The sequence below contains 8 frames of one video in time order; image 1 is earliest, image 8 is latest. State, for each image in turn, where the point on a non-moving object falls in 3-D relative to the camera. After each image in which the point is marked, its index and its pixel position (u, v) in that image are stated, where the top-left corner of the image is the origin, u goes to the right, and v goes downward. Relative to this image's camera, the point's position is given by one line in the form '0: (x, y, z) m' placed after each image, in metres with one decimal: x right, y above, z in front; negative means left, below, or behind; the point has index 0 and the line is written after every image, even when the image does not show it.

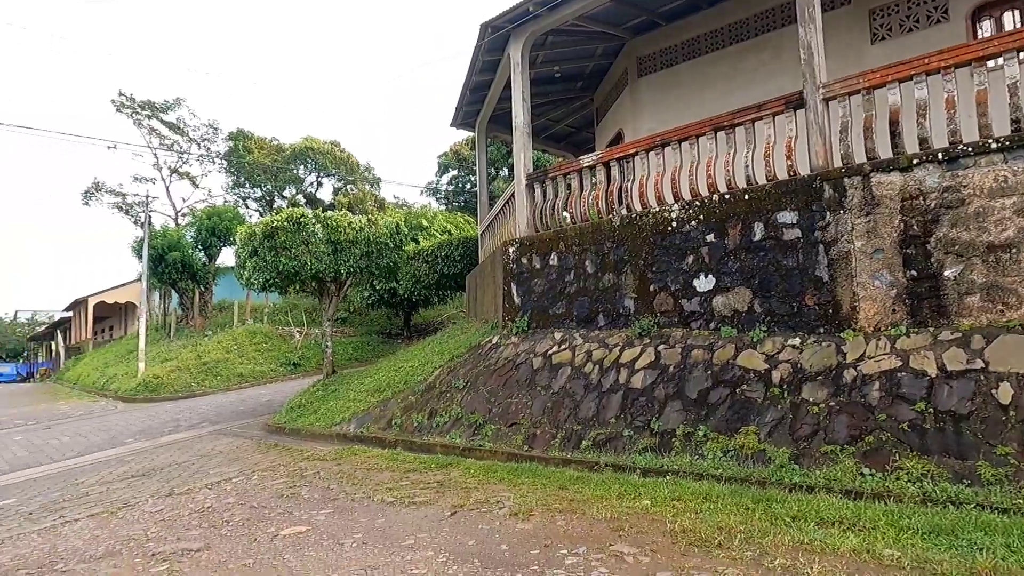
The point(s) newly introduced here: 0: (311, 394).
0: (-2.8, -1.5, +9.3) m
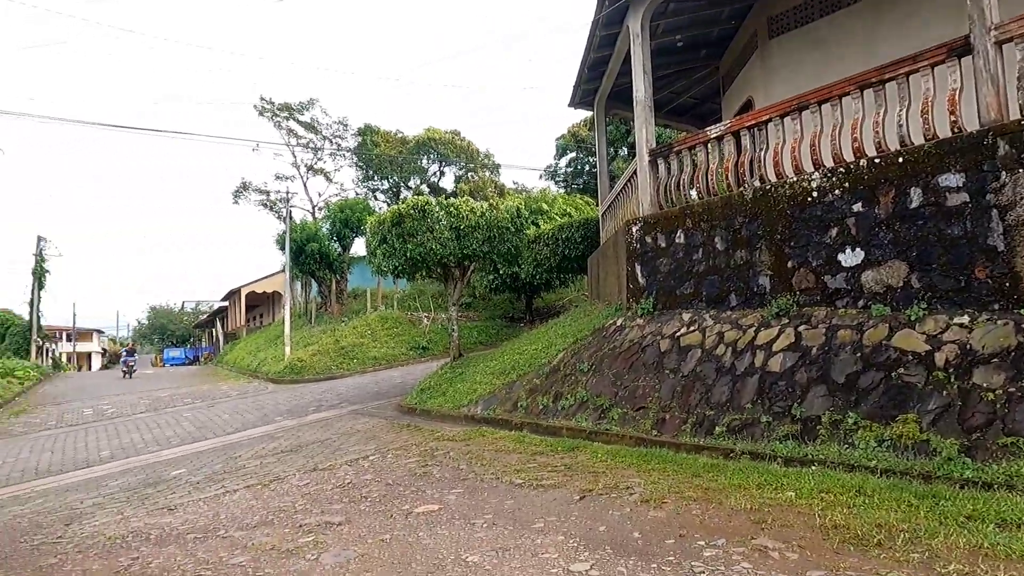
0: (-1.0, -1.3, +9.6) m
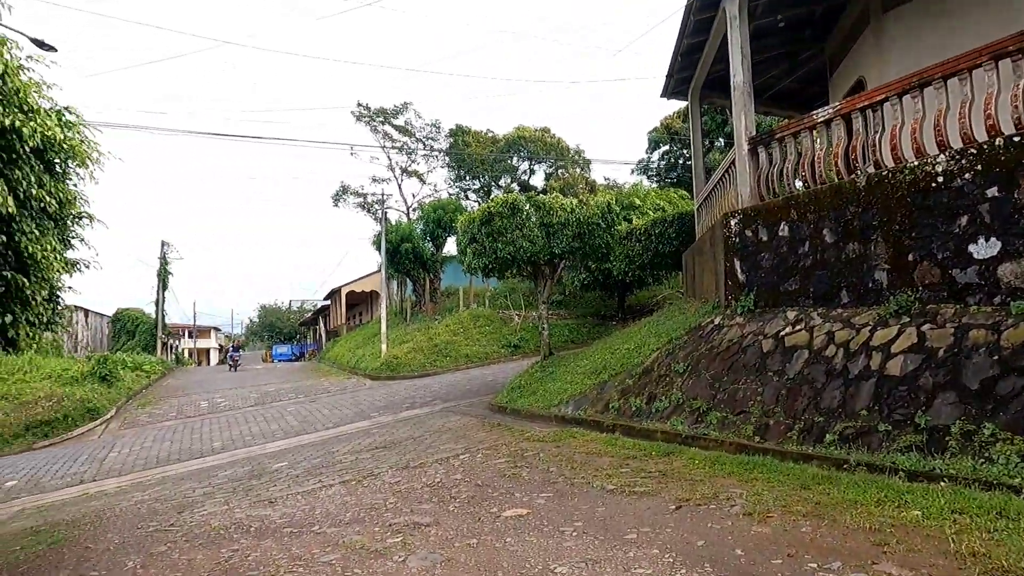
0: (+0.3, -1.2, +9.5) m
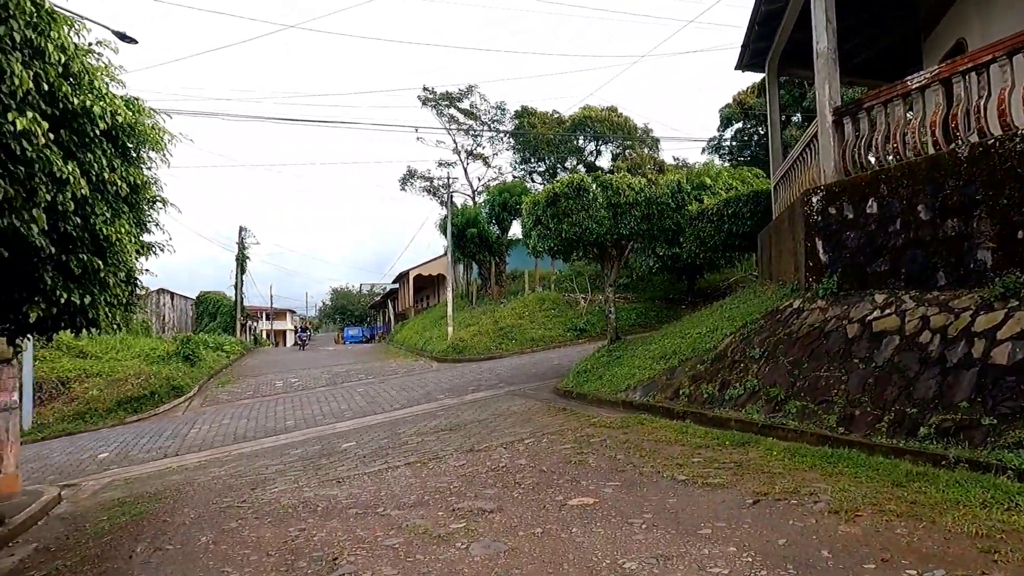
0: (+1.2, -1.0, +9.3) m
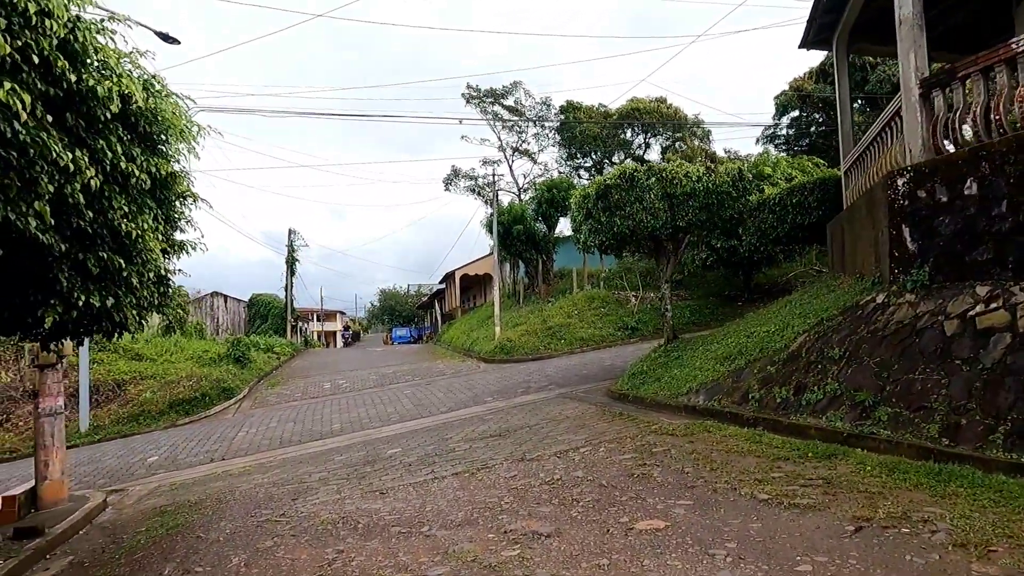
0: (+1.9, -0.9, +8.8) m
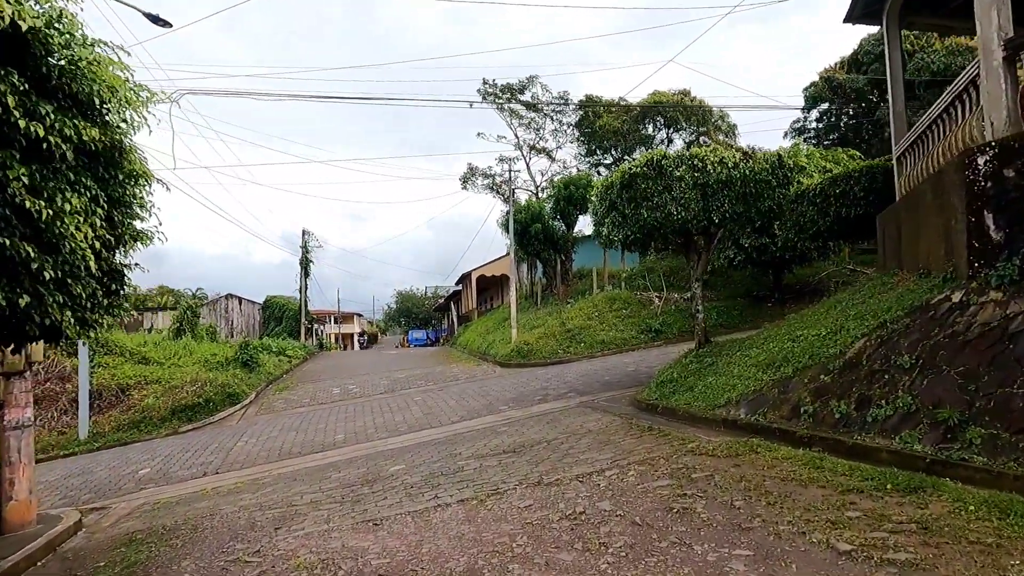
0: (+2.1, -0.9, +8.0) m
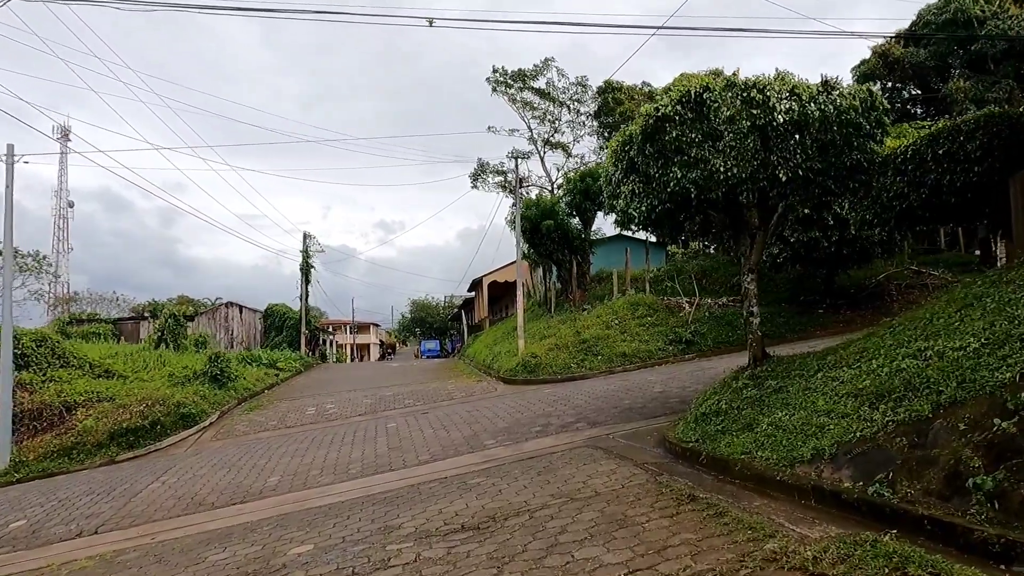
0: (+1.9, -0.9, +5.6) m
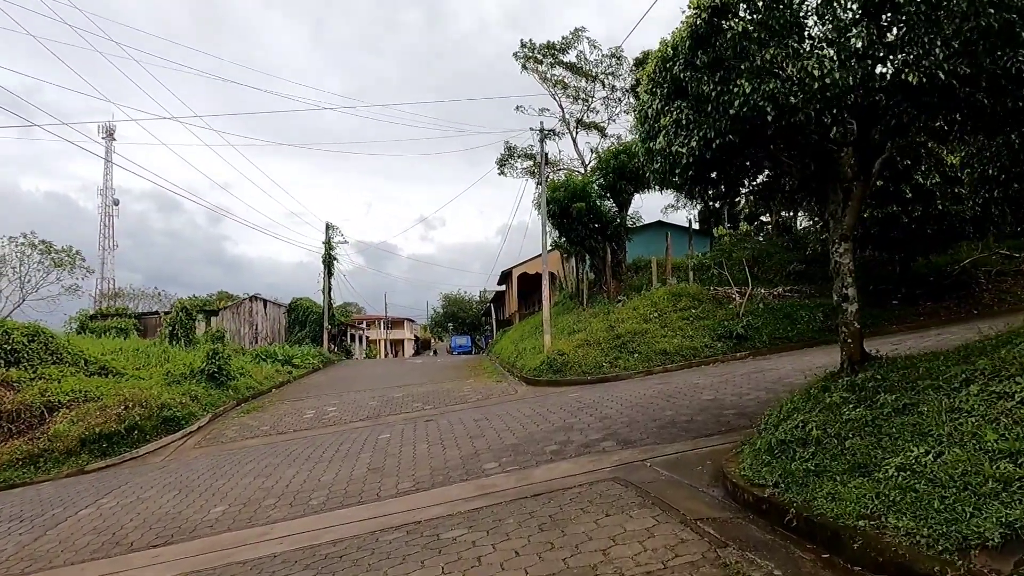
0: (+1.8, -0.7, +3.9) m
